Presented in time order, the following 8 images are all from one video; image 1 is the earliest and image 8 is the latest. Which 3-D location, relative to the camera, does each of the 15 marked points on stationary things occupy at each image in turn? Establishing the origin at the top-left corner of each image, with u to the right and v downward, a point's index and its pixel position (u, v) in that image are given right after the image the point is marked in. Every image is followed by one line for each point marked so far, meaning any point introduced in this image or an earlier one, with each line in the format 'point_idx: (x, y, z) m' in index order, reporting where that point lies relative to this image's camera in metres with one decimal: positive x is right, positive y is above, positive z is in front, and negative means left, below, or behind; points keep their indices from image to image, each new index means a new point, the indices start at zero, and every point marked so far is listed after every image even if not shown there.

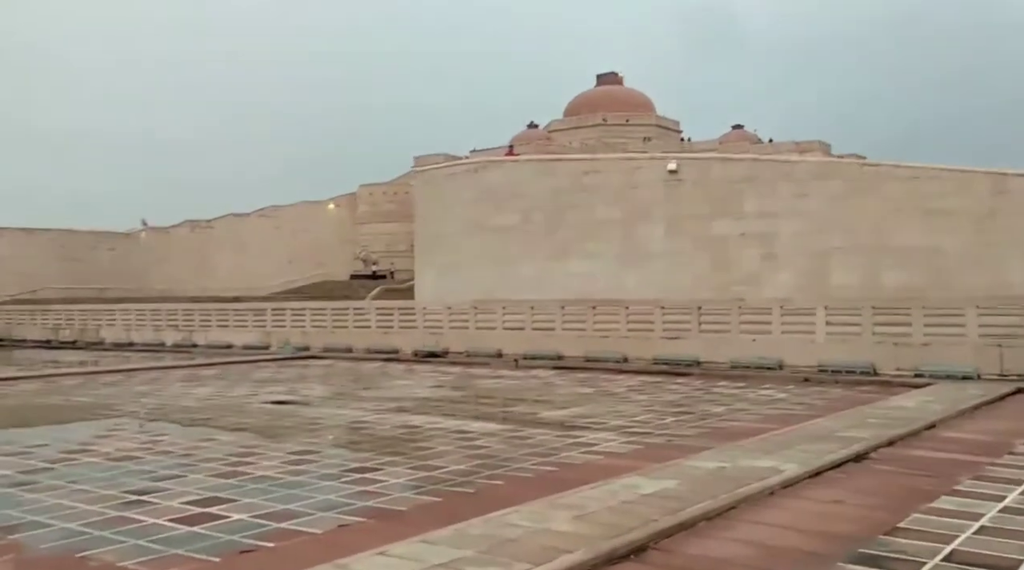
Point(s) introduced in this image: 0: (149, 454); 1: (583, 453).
0: (-1.9, -0.9, +5.8) m
1: (+0.4, -0.8, +5.2) m
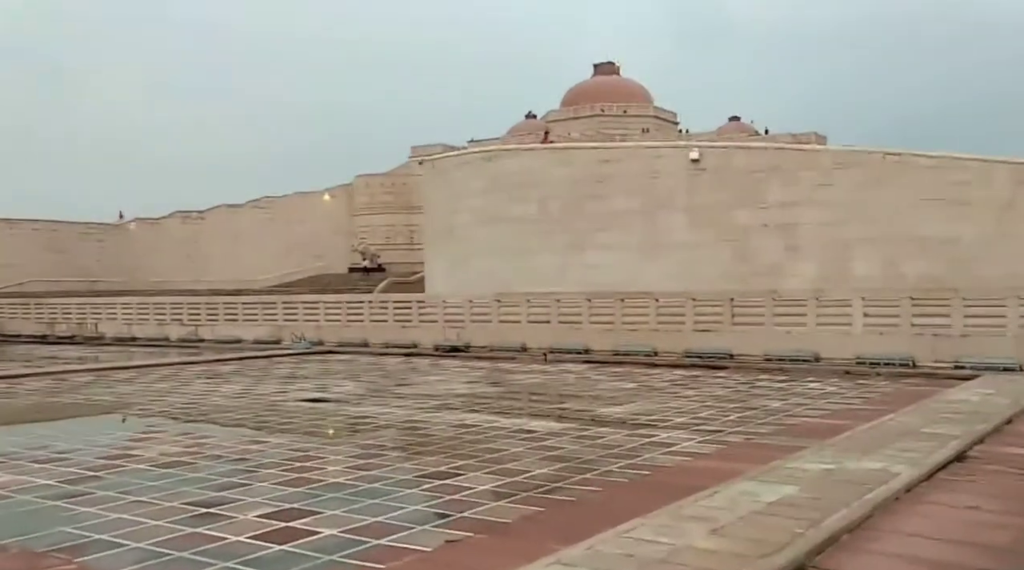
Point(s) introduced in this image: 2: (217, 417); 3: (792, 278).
0: (-1.6, -0.9, +5.5) m
1: (+0.7, -0.8, +4.9) m
2: (-2.1, -0.9, +7.7) m
3: (+4.2, +0.1, +16.4) m
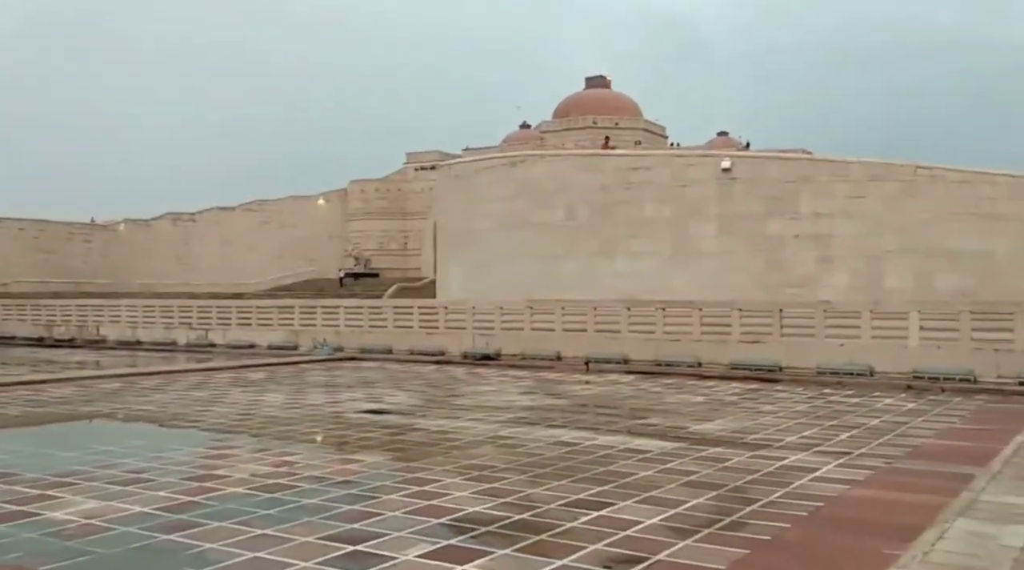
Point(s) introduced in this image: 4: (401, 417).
0: (-1.0, -0.9, +5.1) m
1: (+1.3, -0.8, +4.5) m
2: (-1.5, -1.0, +7.3) m
3: (+4.7, 0.0, +16.1) m
4: (-0.8, -1.0, +8.2) m
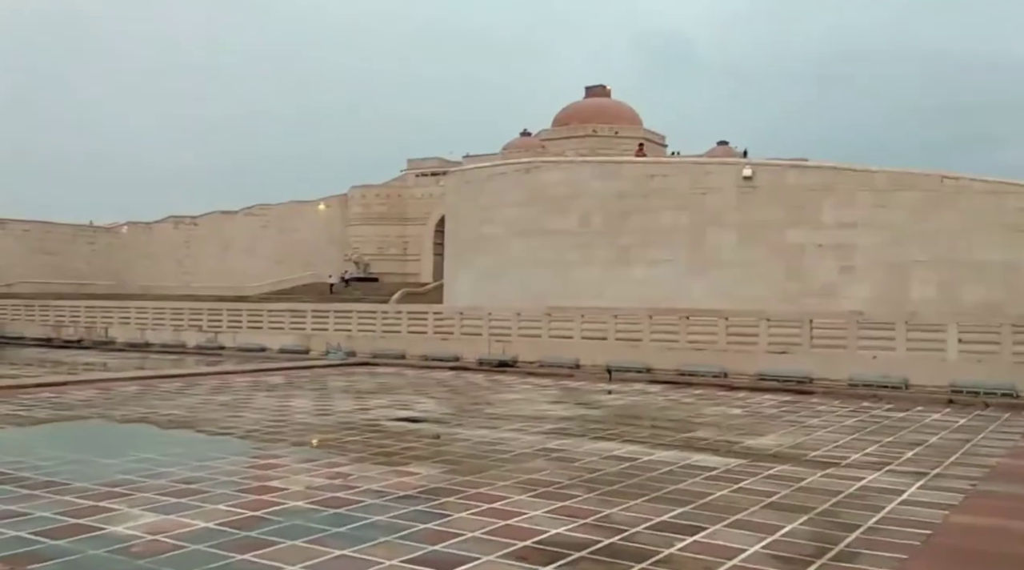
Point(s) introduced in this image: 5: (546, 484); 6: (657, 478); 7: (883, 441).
0: (-0.7, -0.9, +4.8) m
1: (+1.6, -0.9, +4.3) m
2: (-1.3, -1.0, +7.1) m
3: (+5.0, -0.2, +15.9) m
4: (-0.5, -1.0, +8.0) m
5: (+0.2, -0.9, +5.0) m
6: (+0.7, -0.9, +5.2) m
7: (+2.3, -1.0, +6.7) m
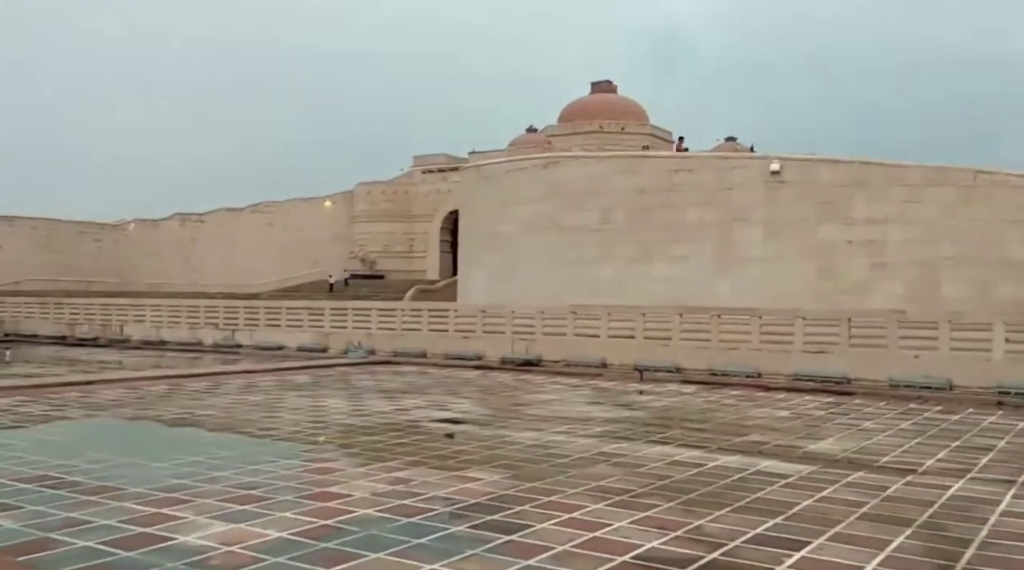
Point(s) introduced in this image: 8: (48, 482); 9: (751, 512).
0: (-0.4, -0.9, +4.6) m
1: (+1.9, -0.9, +4.1) m
2: (-0.9, -1.0, +6.9) m
3: (+5.4, -0.2, +15.6) m
4: (-0.2, -1.0, +7.8) m
5: (+0.5, -0.9, +4.8) m
6: (+1.0, -0.9, +5.0) m
7: (+2.7, -1.0, +6.5) m
8: (-2.2, -1.0, +5.2) m
9: (+1.0, -0.9, +4.3) m
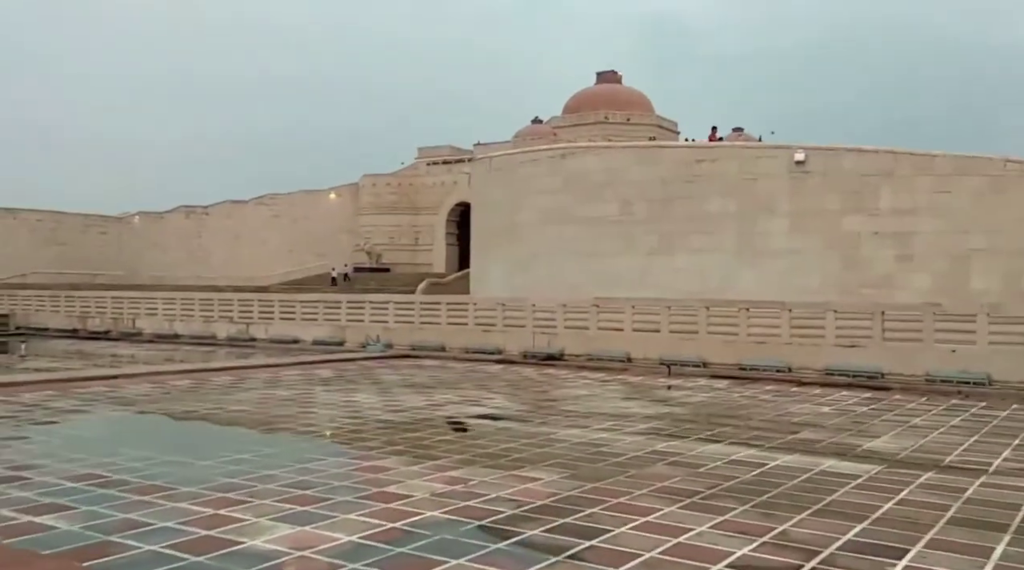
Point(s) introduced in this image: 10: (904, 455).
0: (-0.1, -0.9, +4.5) m
1: (+2.2, -0.9, +4.0) m
2: (-0.6, -1.0, +6.7) m
3: (+5.7, -0.1, +15.4) m
4: (+0.1, -1.0, +7.6) m
5: (+0.8, -0.9, +4.7) m
6: (+1.3, -0.9, +4.8) m
7: (+2.9, -0.9, +6.3) m
8: (-2.0, -0.9, +5.0) m
9: (+1.2, -0.9, +4.1) m
10: (+2.2, -0.9, +5.9) m
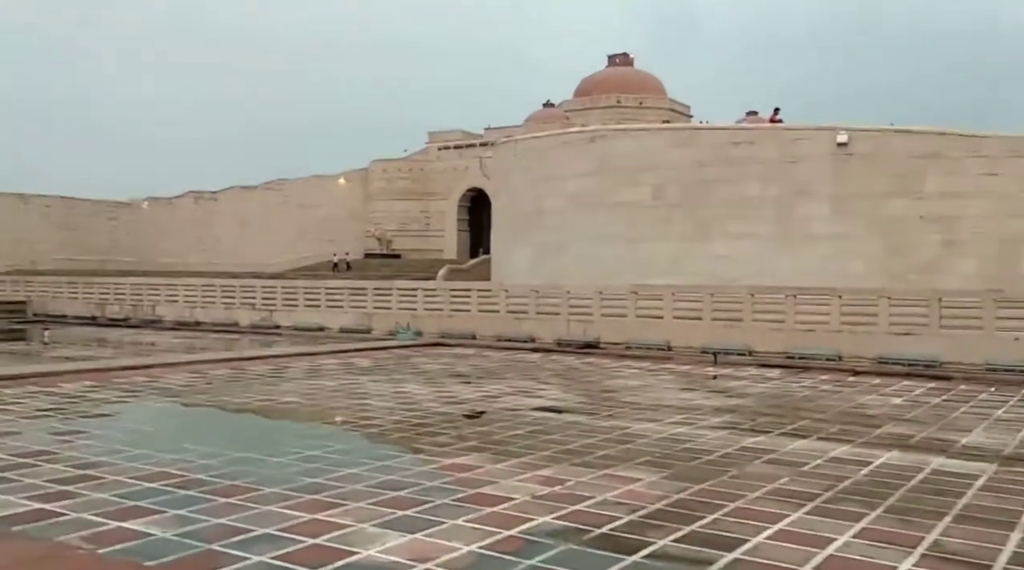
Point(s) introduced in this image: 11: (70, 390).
0: (+0.3, -0.9, +4.2) m
1: (+2.6, -0.8, +3.7) m
2: (-0.2, -0.9, +6.5) m
3: (+6.2, +0.1, +15.1) m
4: (+0.5, -0.9, +7.3) m
5: (+1.2, -0.9, +4.4) m
6: (+1.8, -0.9, +4.5) m
7: (+3.4, -0.9, +6.0) m
8: (-1.5, -0.9, +4.7) m
9: (+1.7, -0.9, +3.8) m
10: (+2.6, -0.9, +5.6) m
11: (-3.9, -0.9, +9.3) m
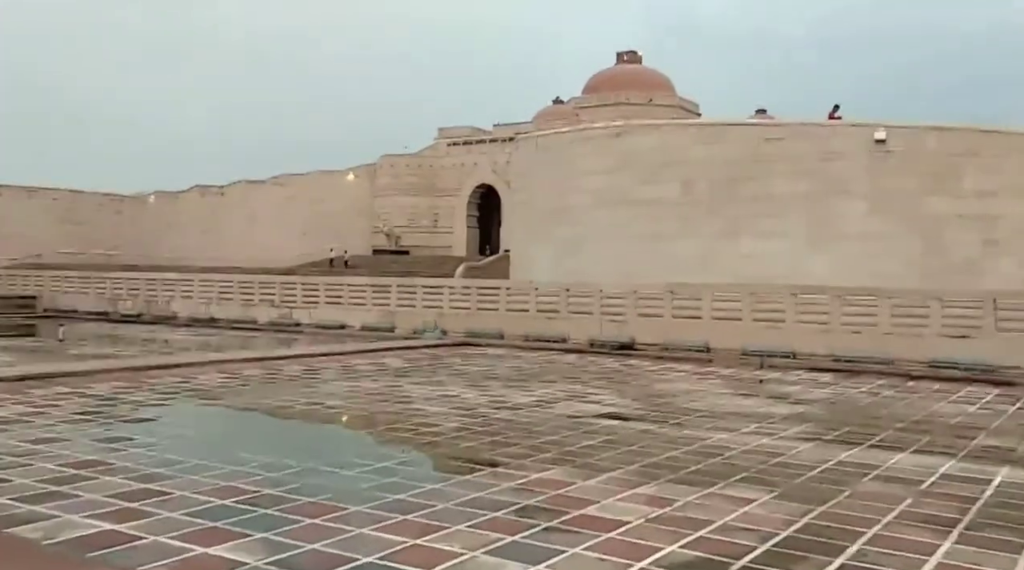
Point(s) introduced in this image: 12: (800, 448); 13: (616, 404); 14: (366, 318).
0: (+0.8, -0.9, +3.8) m
1: (+3.1, -0.9, +3.3) m
2: (+0.2, -0.9, +6.1) m
3: (+6.7, +0.1, +14.7) m
4: (+1.0, -0.9, +7.0) m
5: (+1.6, -0.9, +4.0) m
6: (+2.2, -0.9, +4.1) m
7: (+3.8, -0.9, +5.6) m
8: (-1.1, -0.9, +4.4) m
9: (+2.1, -0.9, +3.5) m
10: (+3.0, -0.9, +5.2) m
11: (-3.4, -0.9, +9.0) m
12: (+1.6, -0.9, +5.9) m
13: (+0.8, -0.9, +8.3) m
14: (-2.5, -0.6, +19.0) m
